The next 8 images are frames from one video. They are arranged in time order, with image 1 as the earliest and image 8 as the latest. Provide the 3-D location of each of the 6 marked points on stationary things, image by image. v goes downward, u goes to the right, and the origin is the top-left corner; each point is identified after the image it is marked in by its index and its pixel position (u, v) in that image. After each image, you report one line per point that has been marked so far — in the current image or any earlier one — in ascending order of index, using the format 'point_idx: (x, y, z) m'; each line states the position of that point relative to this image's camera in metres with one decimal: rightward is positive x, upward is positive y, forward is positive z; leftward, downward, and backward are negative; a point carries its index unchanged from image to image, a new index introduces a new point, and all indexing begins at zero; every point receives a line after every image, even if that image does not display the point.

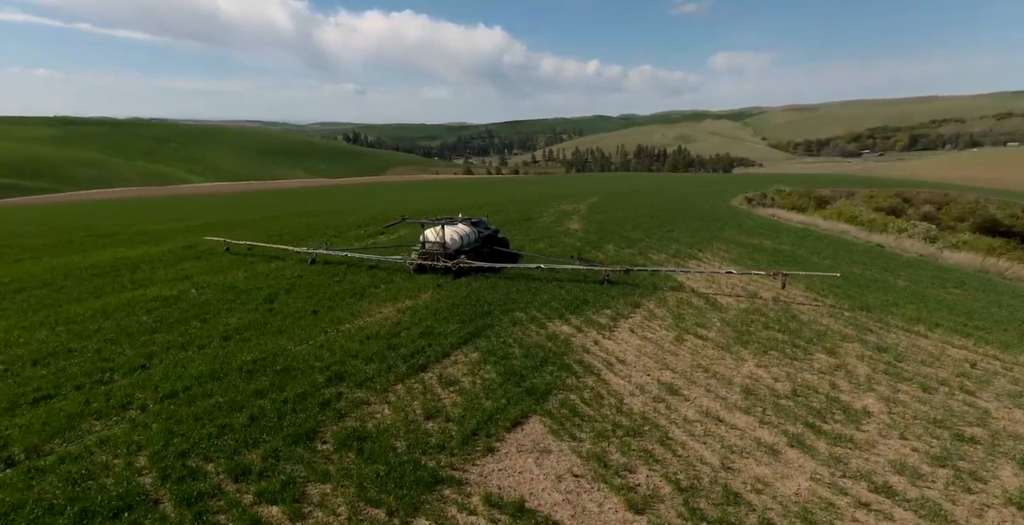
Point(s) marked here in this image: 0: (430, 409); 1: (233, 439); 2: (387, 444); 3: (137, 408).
0: (-1.7, -3.3, +11.0) m
1: (-5.1, -3.2, +9.3) m
2: (-2.3, -3.5, +9.6) m
3: (-7.6, -2.9, +10.8) m
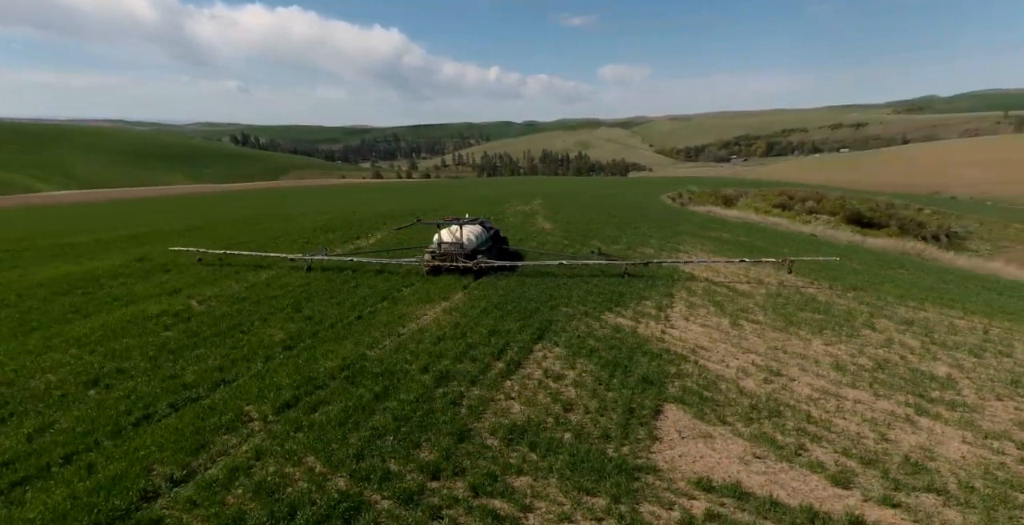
0: (+1.2, -3.0, +10.2) m
1: (-1.9, -3.0, +8.2) m
2: (+0.7, -3.1, +8.8) m
3: (-4.6, -2.8, +9.4) m
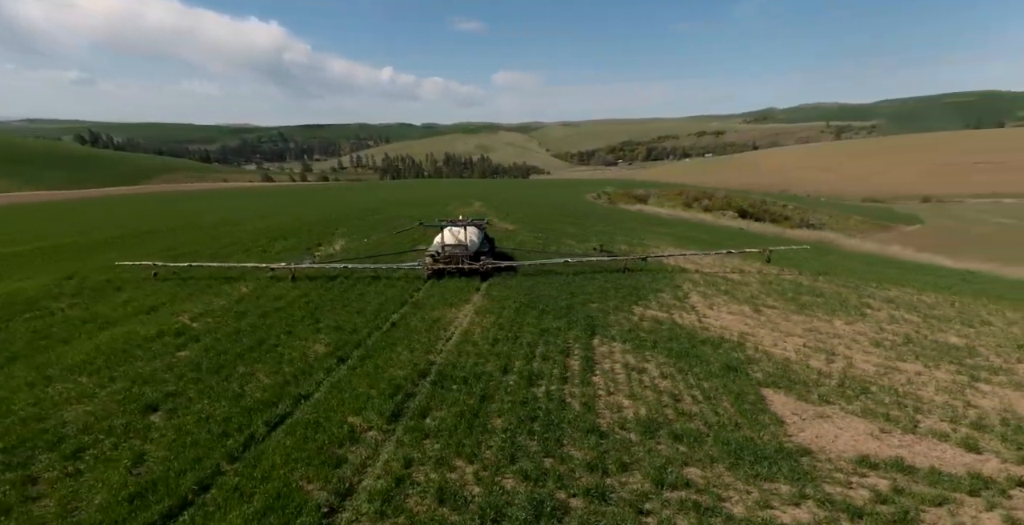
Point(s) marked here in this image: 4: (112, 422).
0: (+3.4, -2.7, +10.0) m
1: (+0.5, -2.9, +7.6) m
2: (+3.1, -2.9, +8.5) m
3: (-2.3, -2.8, +8.5) m
4: (-7.0, -2.8, +9.2) m
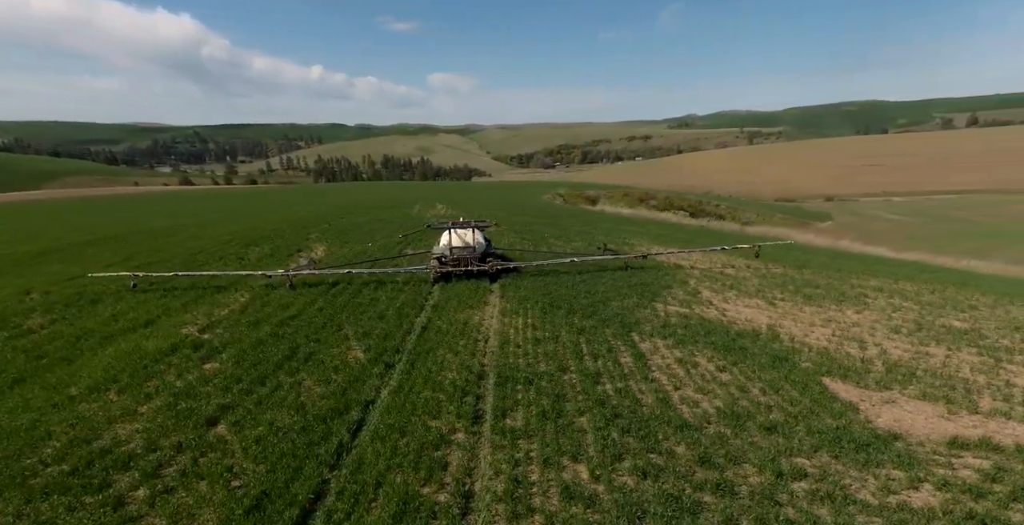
0: (+4.8, -2.6, +10.1) m
1: (+2.1, -2.8, +7.5) m
2: (+4.6, -2.8, +8.6) m
3: (-0.8, -2.8, +8.1) m
4: (-5.5, -2.9, +8.5) m
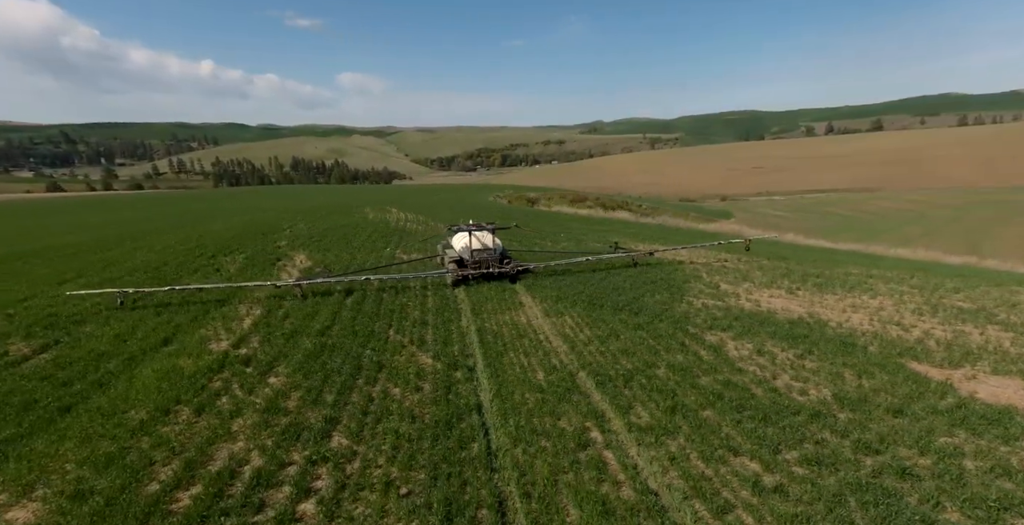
0: (+6.9, -2.4, +10.4) m
1: (+4.4, -2.6, +7.5) m
2: (+6.8, -2.5, +8.8) m
3: (+1.5, -2.7, +7.9) m
4: (-3.2, -3.0, +7.9) m
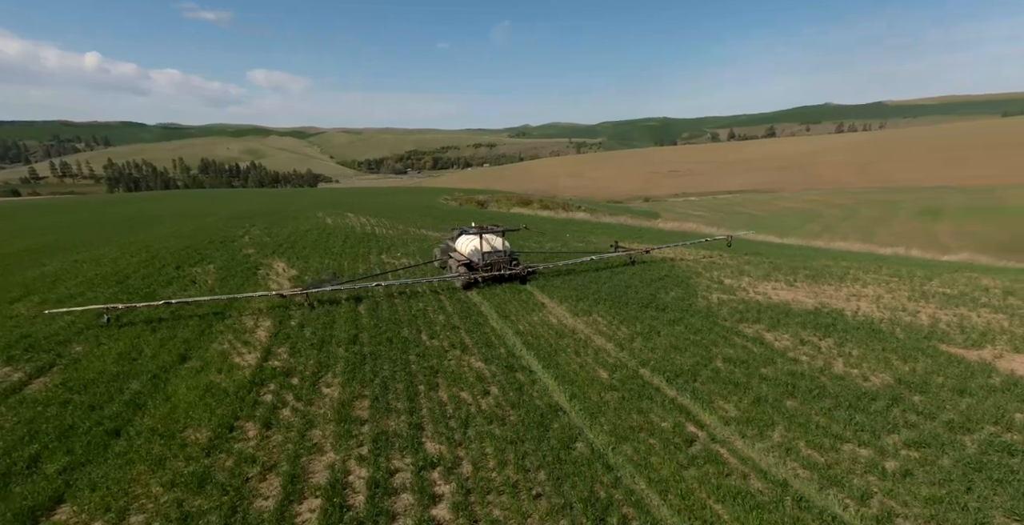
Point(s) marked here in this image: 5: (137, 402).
0: (+8.3, -2.2, +11.0) m
1: (+6.1, -2.5, +7.9) m
2: (+8.4, -2.3, +9.4) m
3: (+3.2, -2.7, +8.1) m
4: (-1.5, -3.1, +7.7) m
5: (-8.8, -3.3, +11.2) m
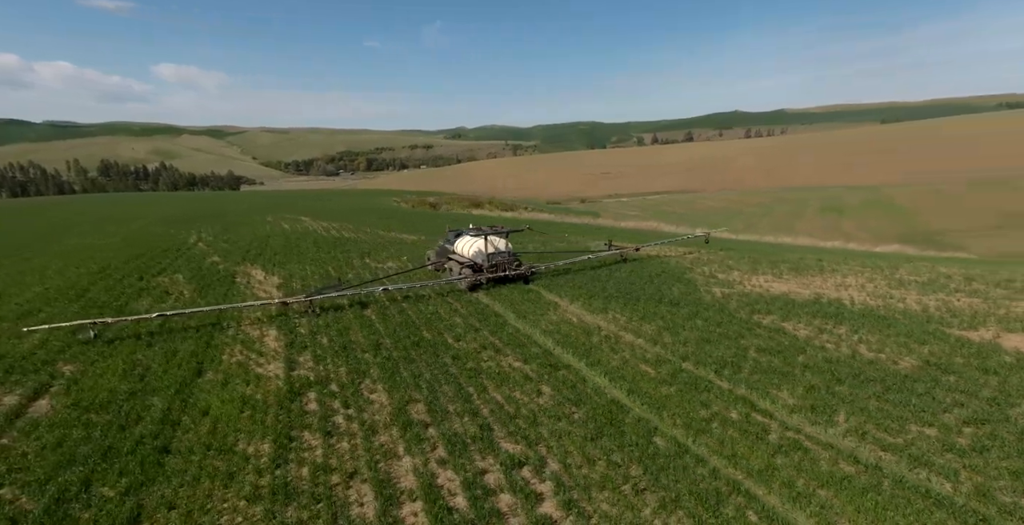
0: (+9.4, -1.9, +11.8) m
1: (+7.4, -2.3, +8.6) m
2: (+9.6, -2.1, +10.3) m
3: (+4.5, -2.6, +8.5) m
4: (-0.2, -3.1, +7.7) m
5: (-7.6, -3.5, +10.7) m
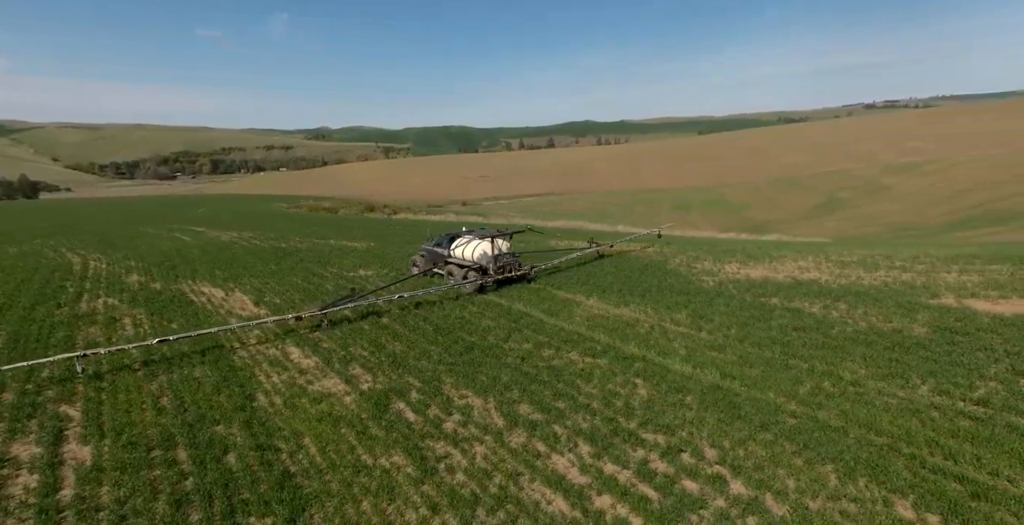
0: (+11.2, -1.5, +14.0) m
1: (+9.8, -1.9, +10.6) m
2: (+11.6, -1.6, +12.5) m
3: (+6.9, -2.4, +10.0) m
4: (+2.5, -3.2, +8.5) m
5: (-5.3, -3.9, +10.3) m
